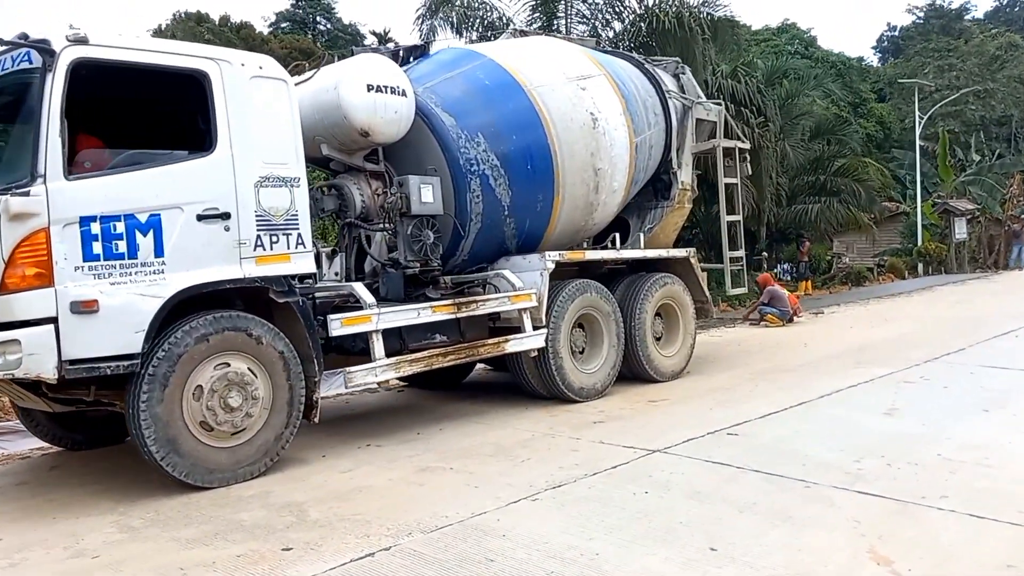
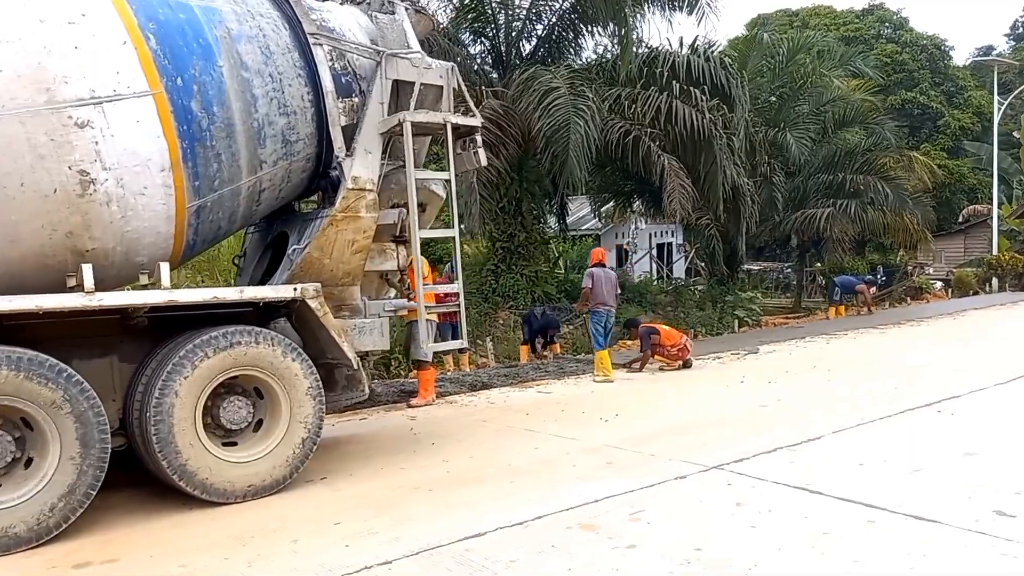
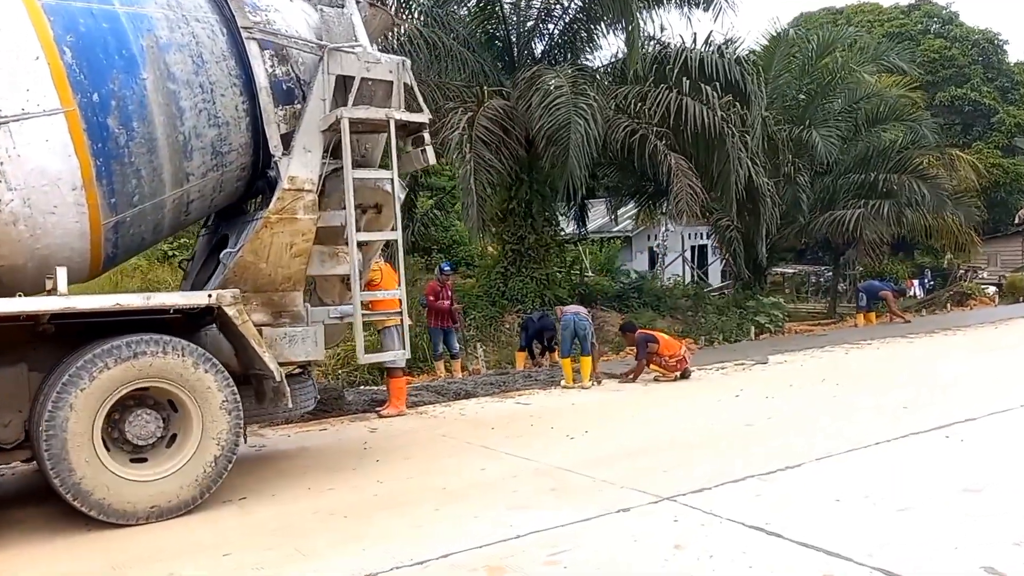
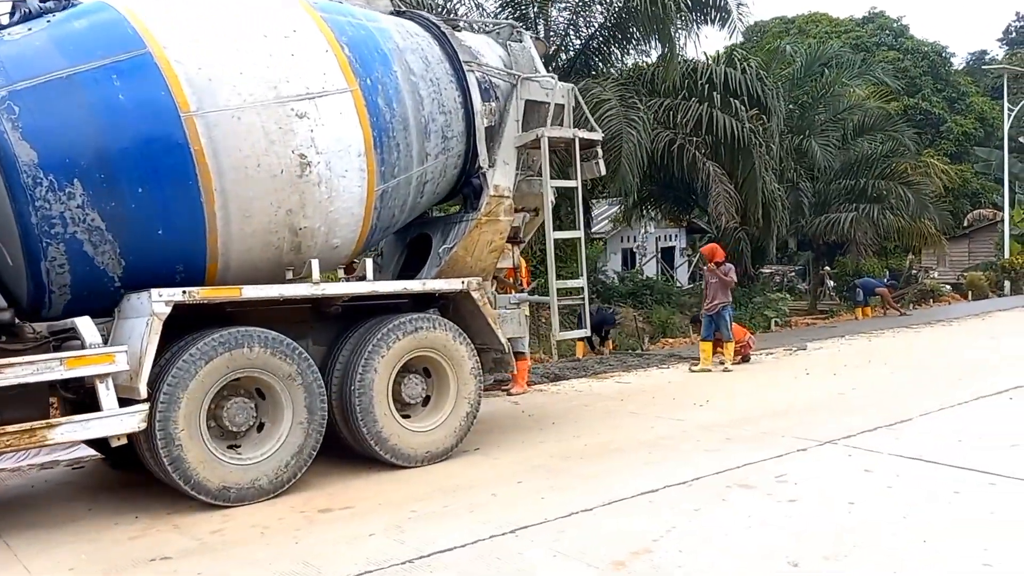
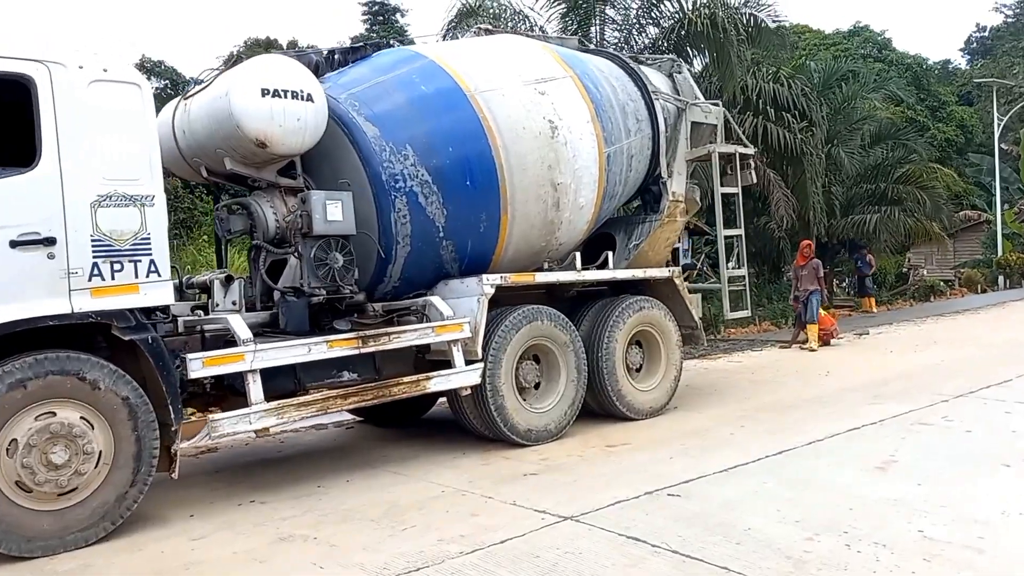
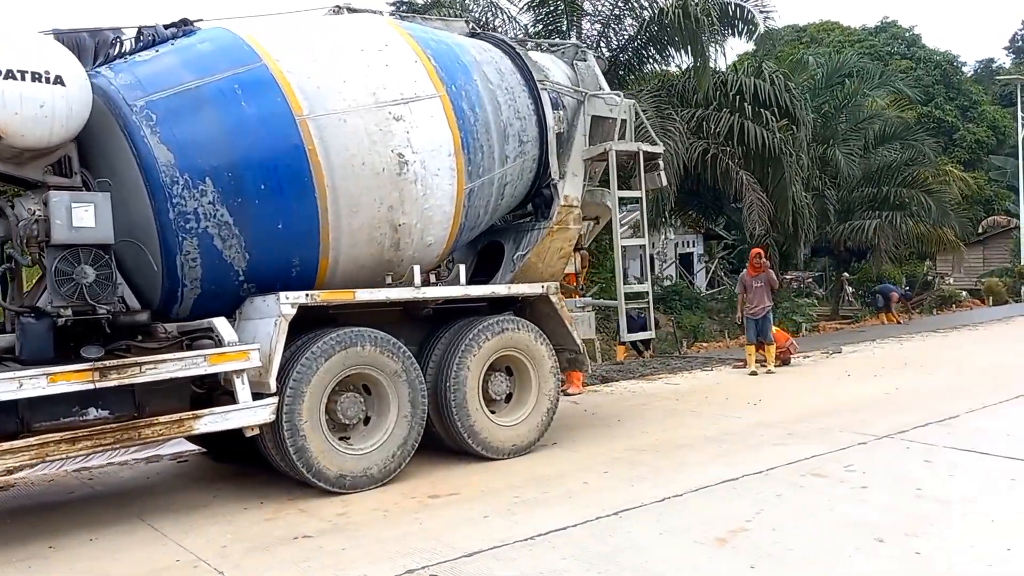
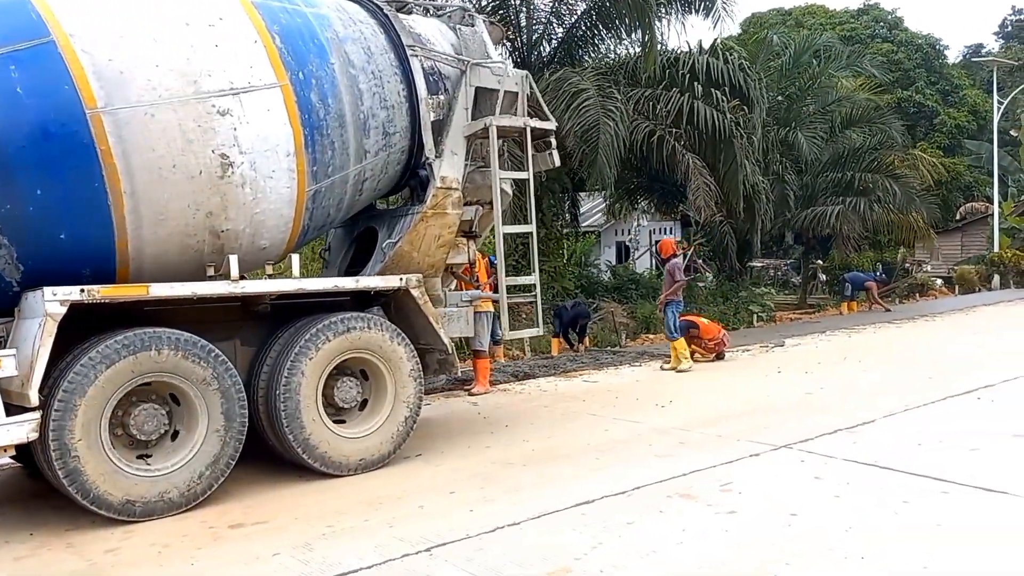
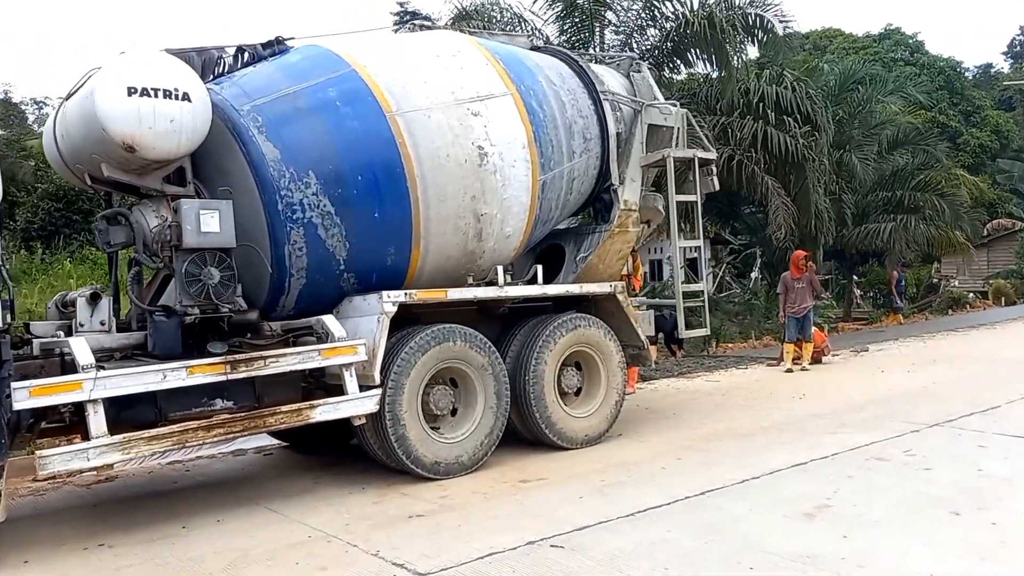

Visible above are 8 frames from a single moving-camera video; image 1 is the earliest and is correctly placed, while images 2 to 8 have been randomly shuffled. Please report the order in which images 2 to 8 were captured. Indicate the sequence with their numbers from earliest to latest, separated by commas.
5, 8, 6, 4, 7, 2, 3
